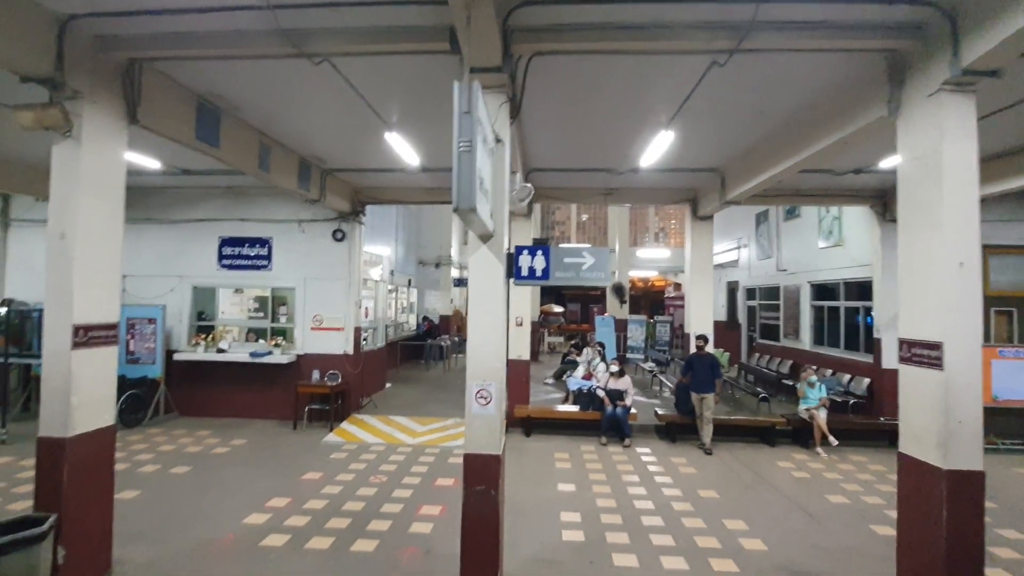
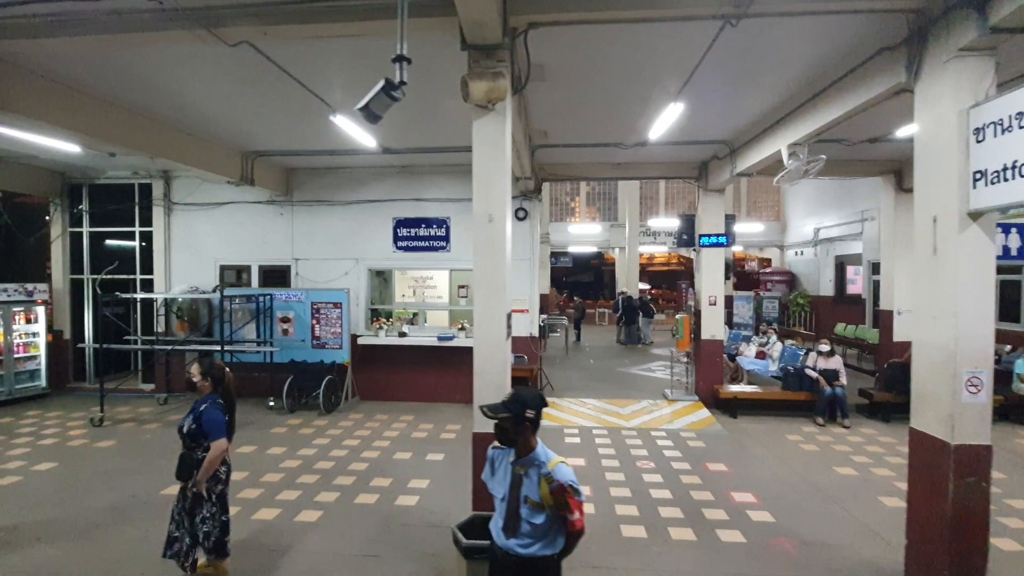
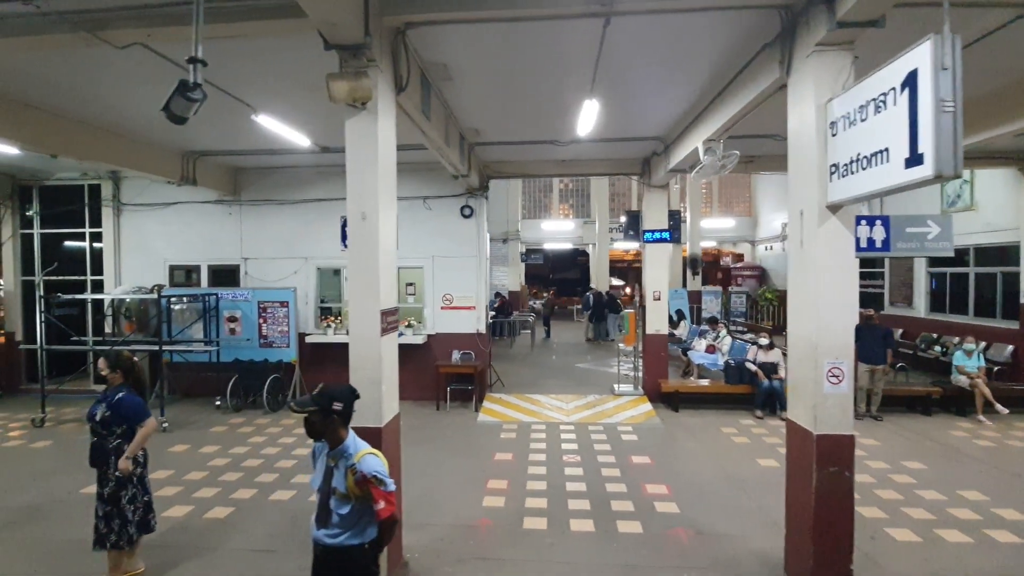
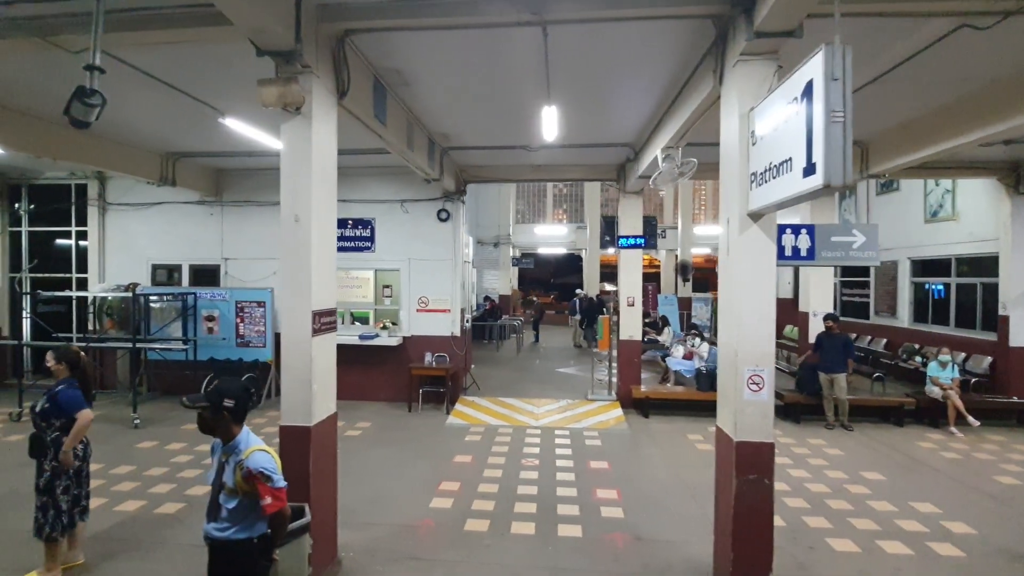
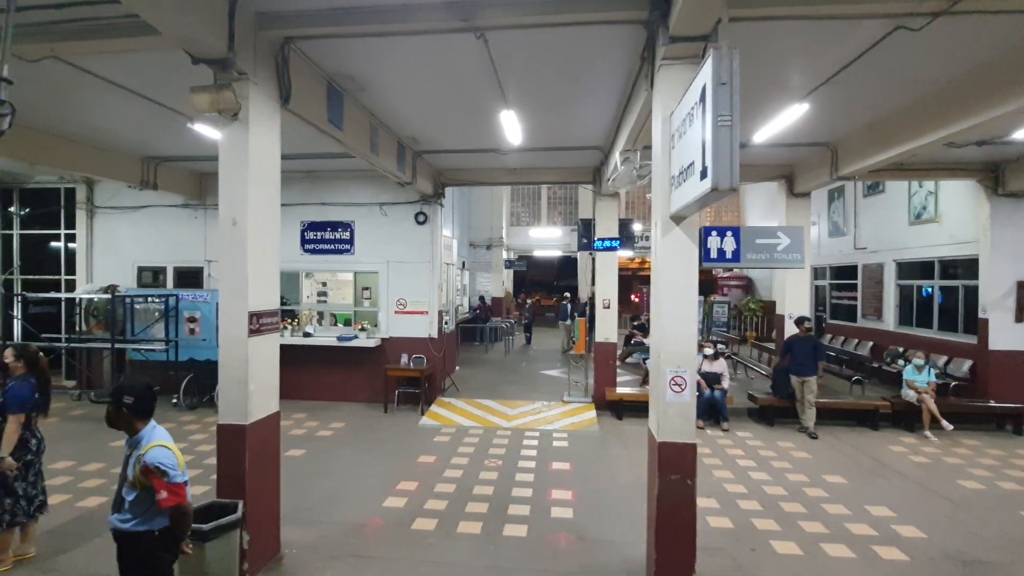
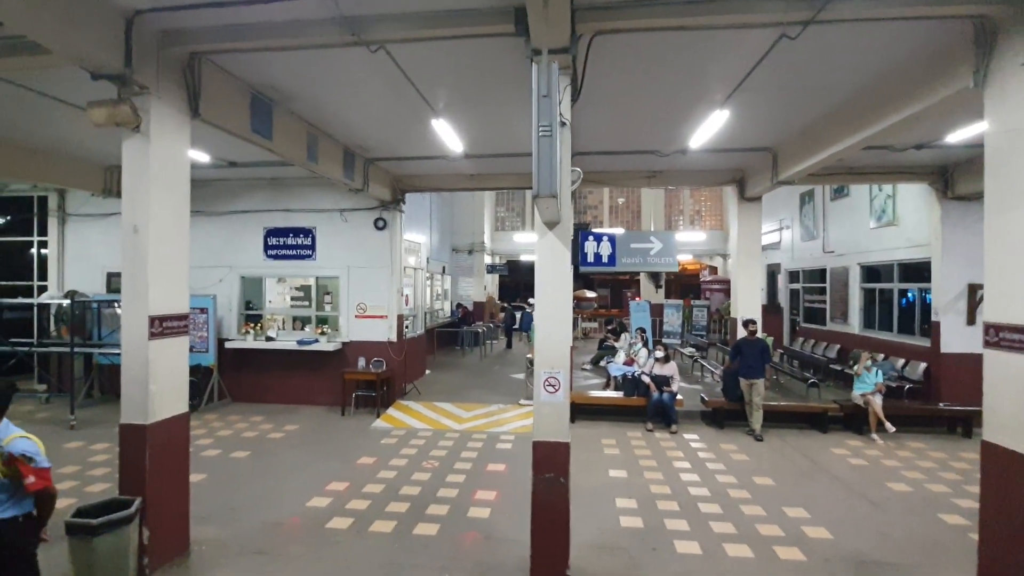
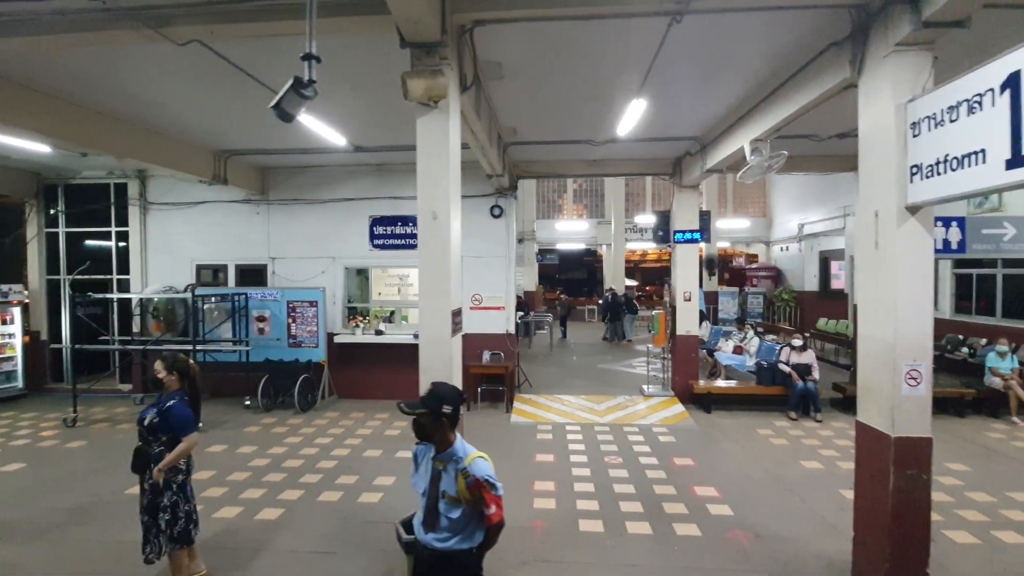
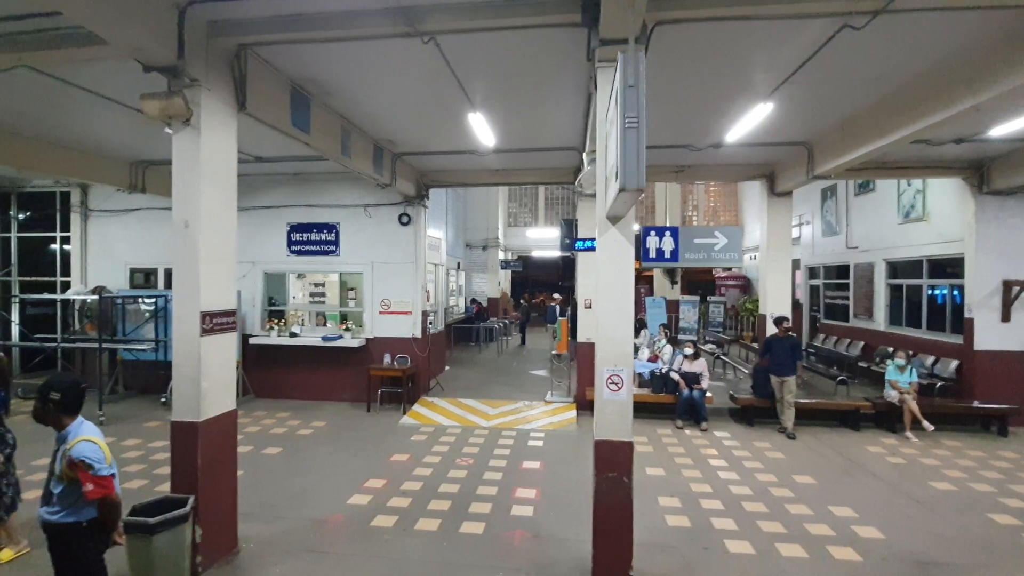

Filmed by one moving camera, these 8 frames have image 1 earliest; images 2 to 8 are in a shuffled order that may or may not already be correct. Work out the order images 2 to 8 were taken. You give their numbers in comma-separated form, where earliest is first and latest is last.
6, 8, 5, 4, 3, 7, 2
